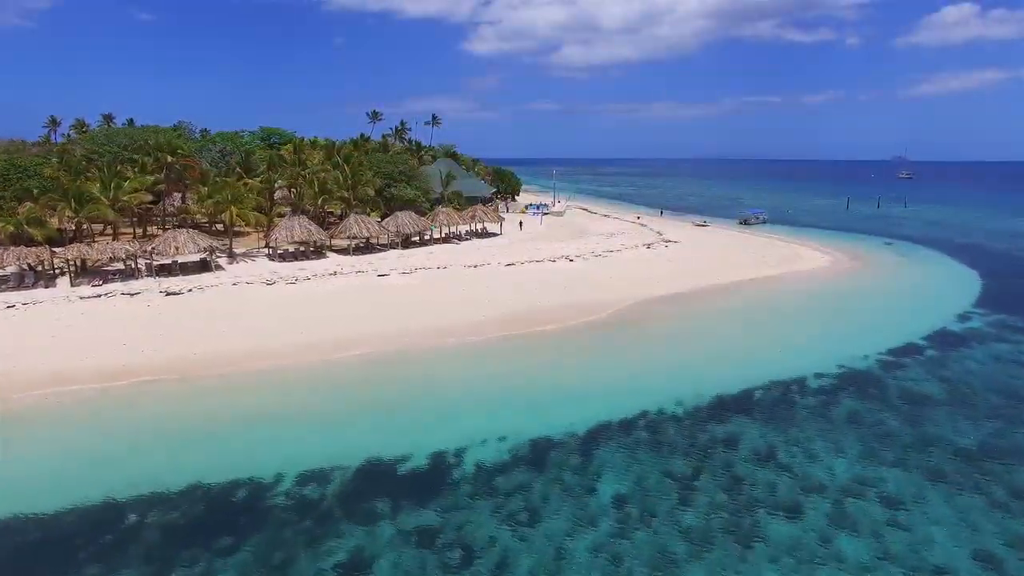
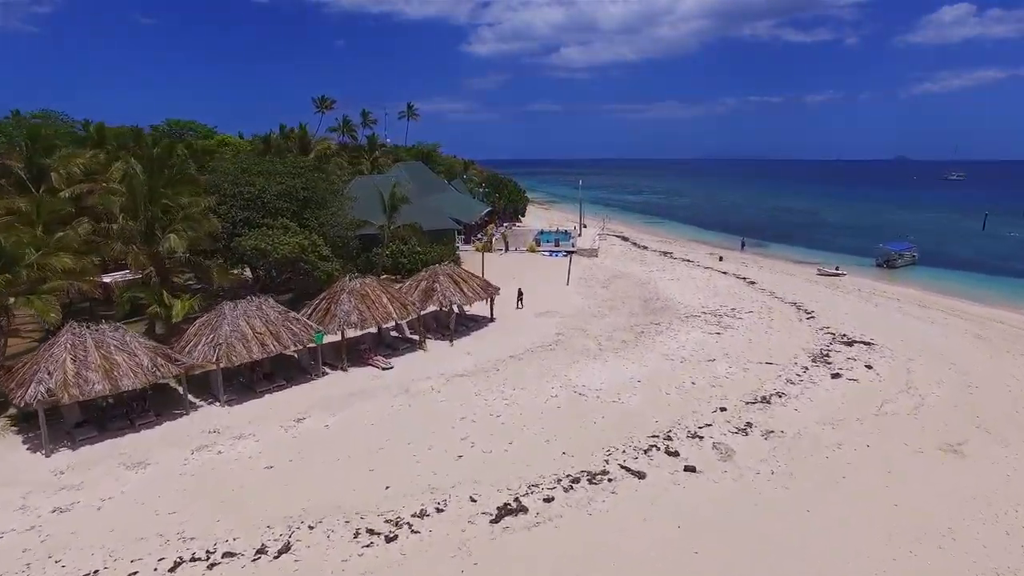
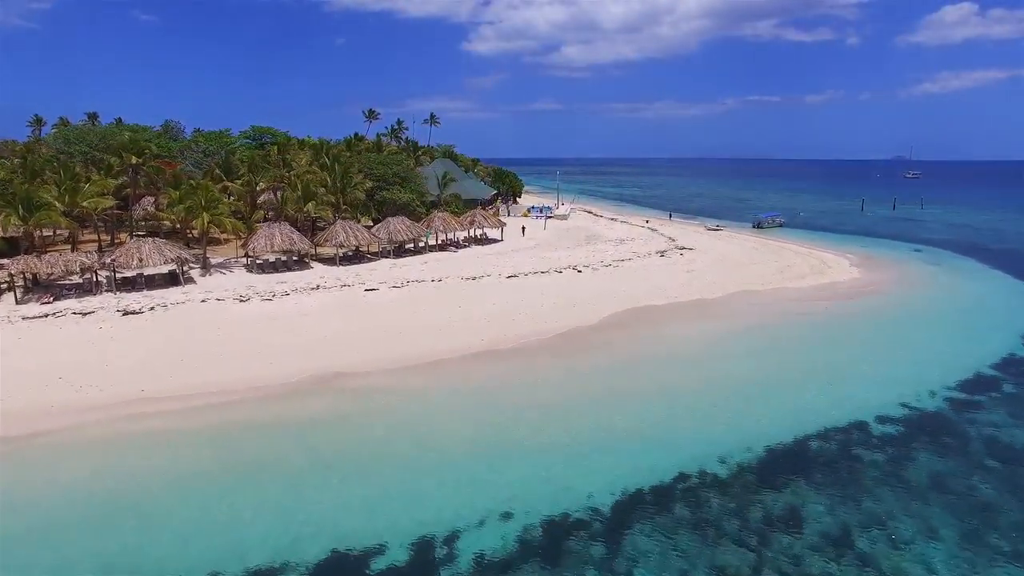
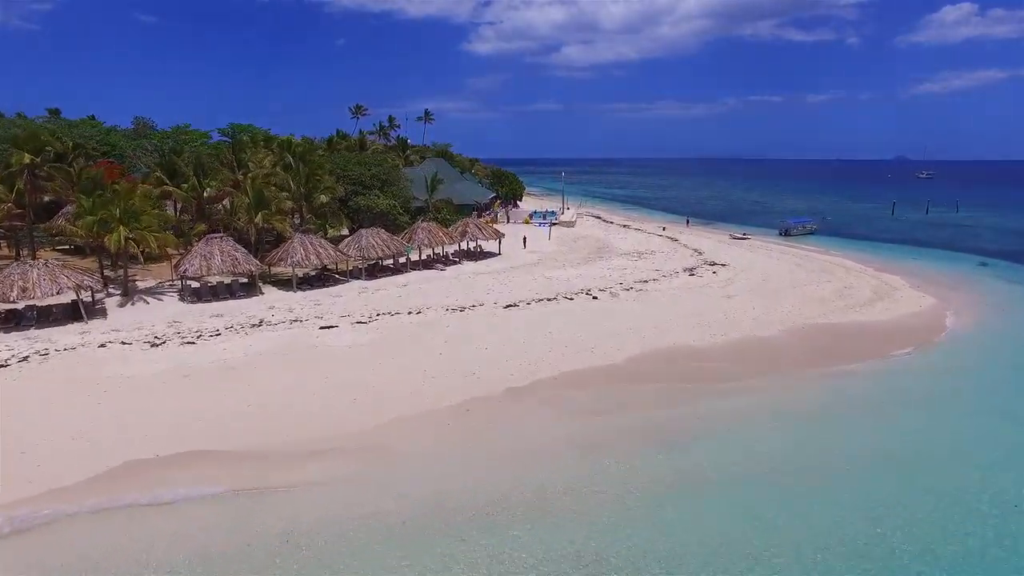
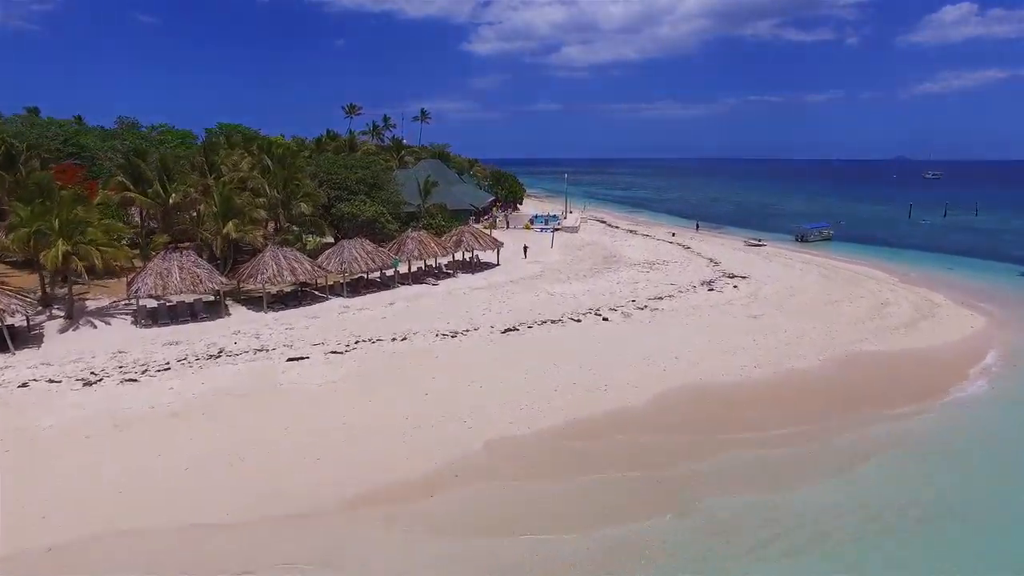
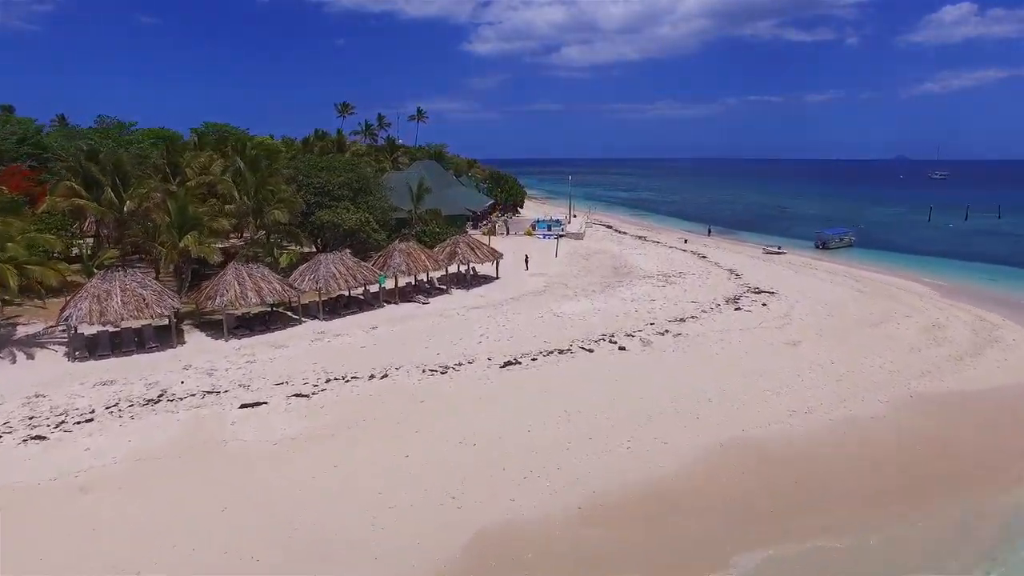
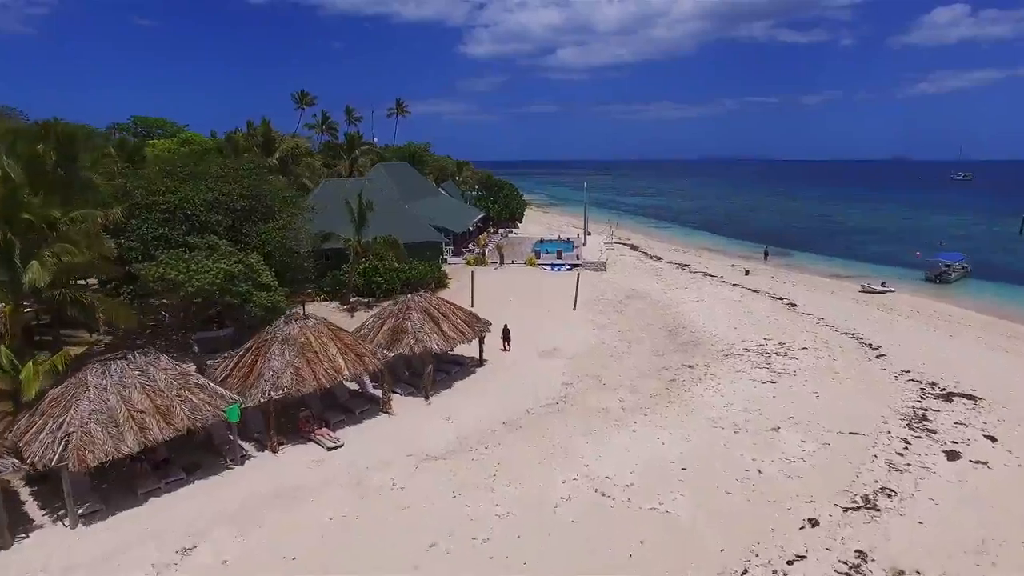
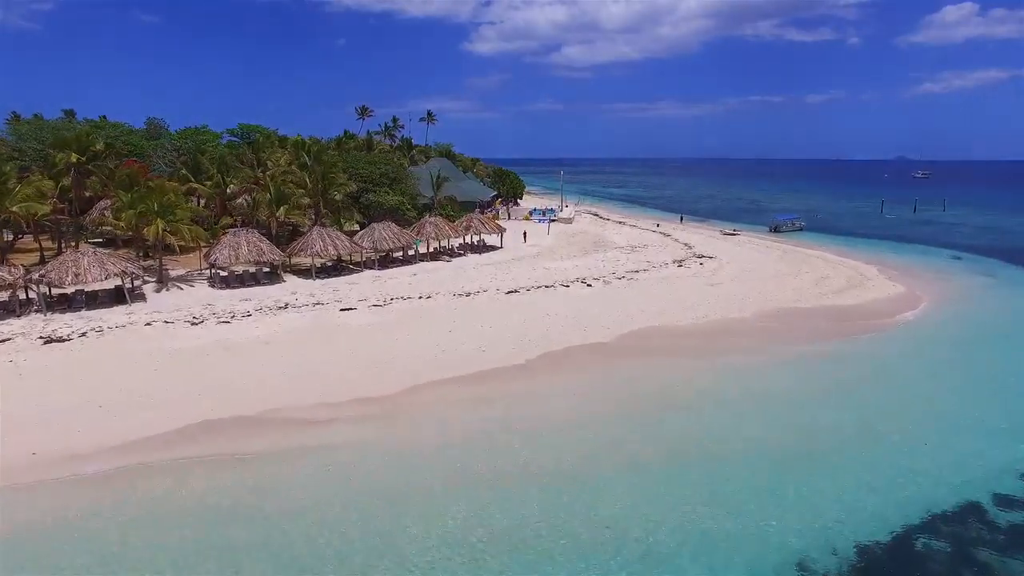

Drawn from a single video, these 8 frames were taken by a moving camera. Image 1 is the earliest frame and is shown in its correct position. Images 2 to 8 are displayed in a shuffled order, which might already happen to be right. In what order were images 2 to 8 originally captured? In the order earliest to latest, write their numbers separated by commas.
3, 8, 4, 5, 6, 2, 7
